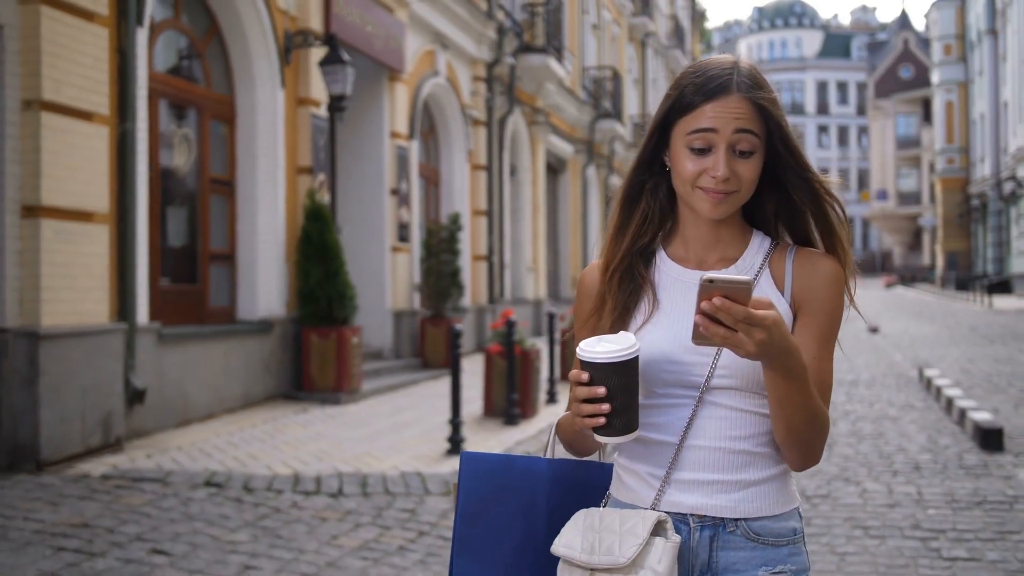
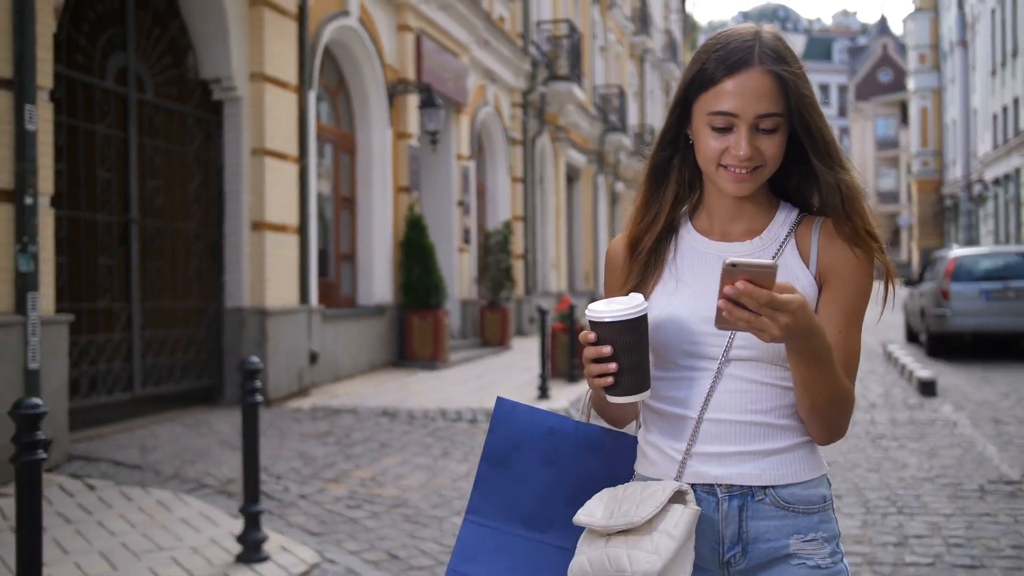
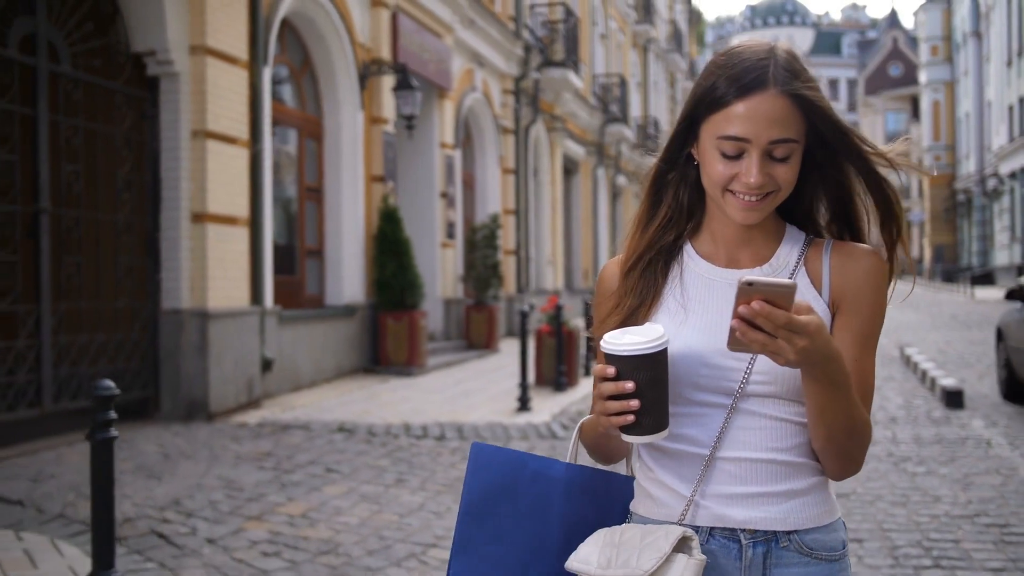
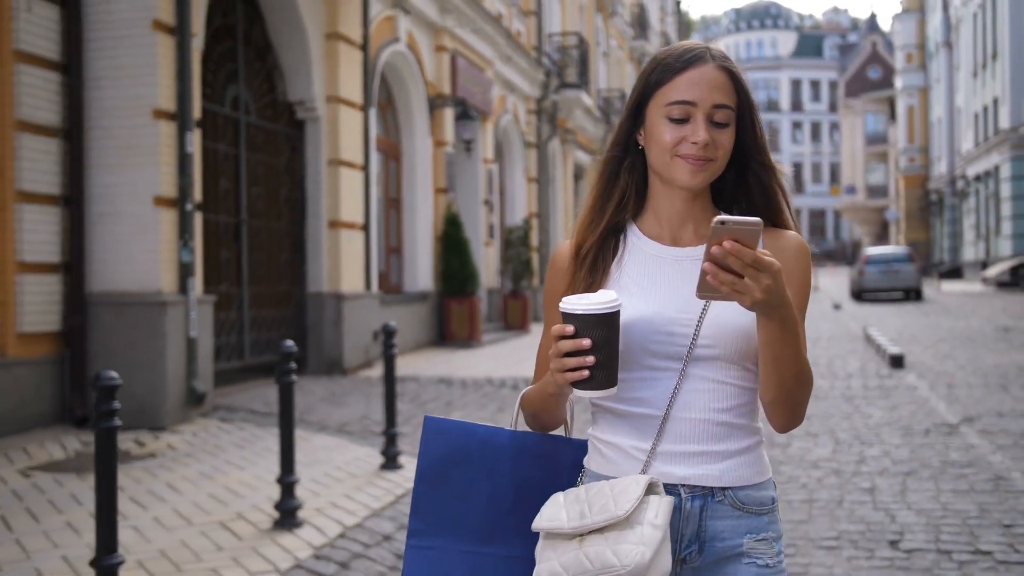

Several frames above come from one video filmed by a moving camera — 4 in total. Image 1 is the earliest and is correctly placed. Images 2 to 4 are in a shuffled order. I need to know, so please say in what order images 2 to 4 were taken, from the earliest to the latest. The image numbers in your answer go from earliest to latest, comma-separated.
3, 2, 4
